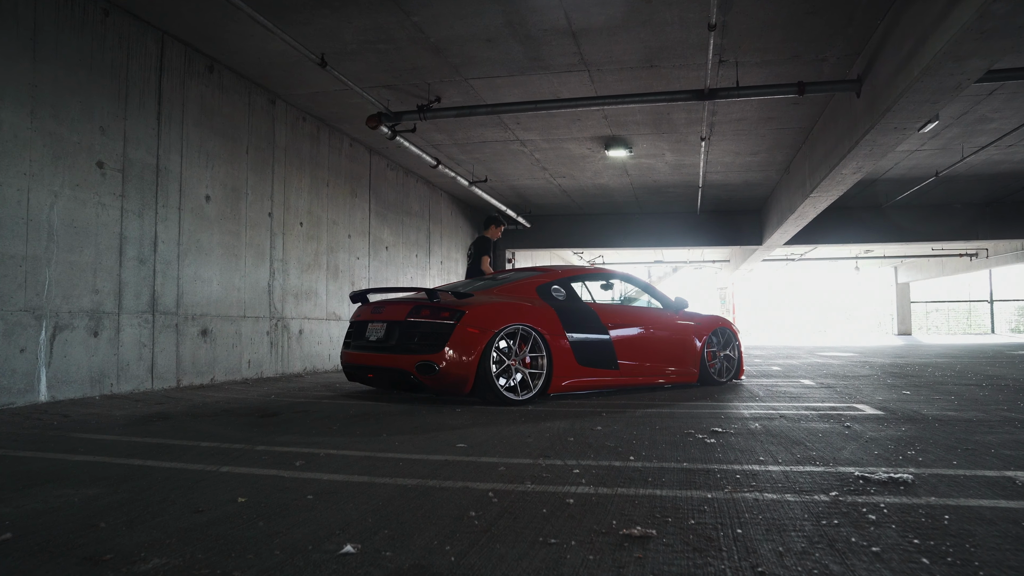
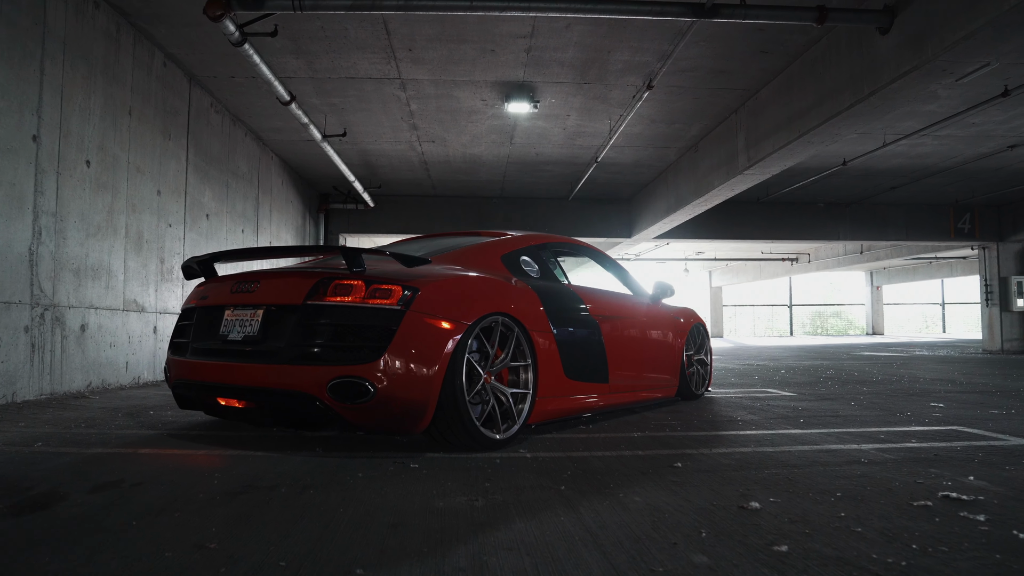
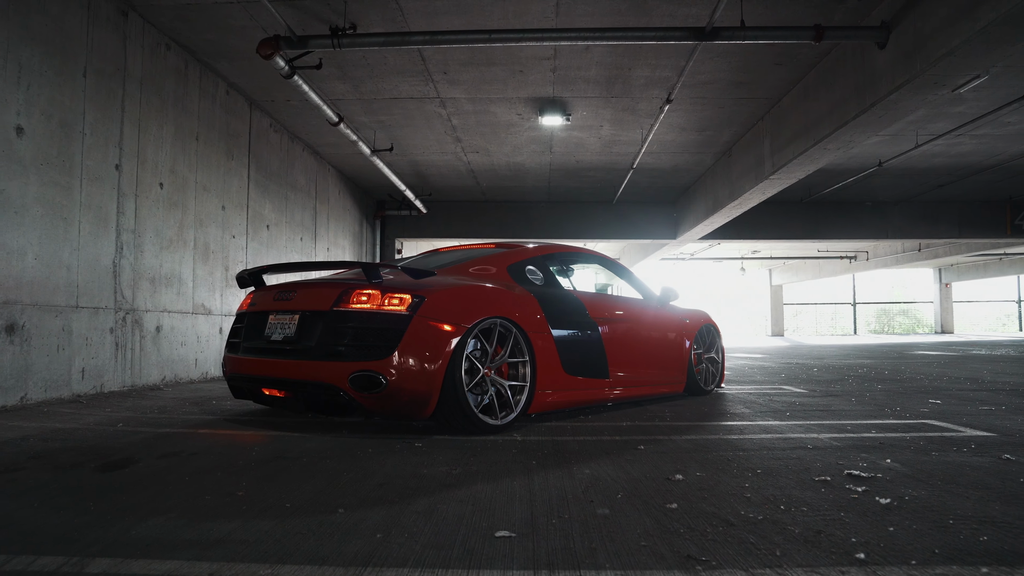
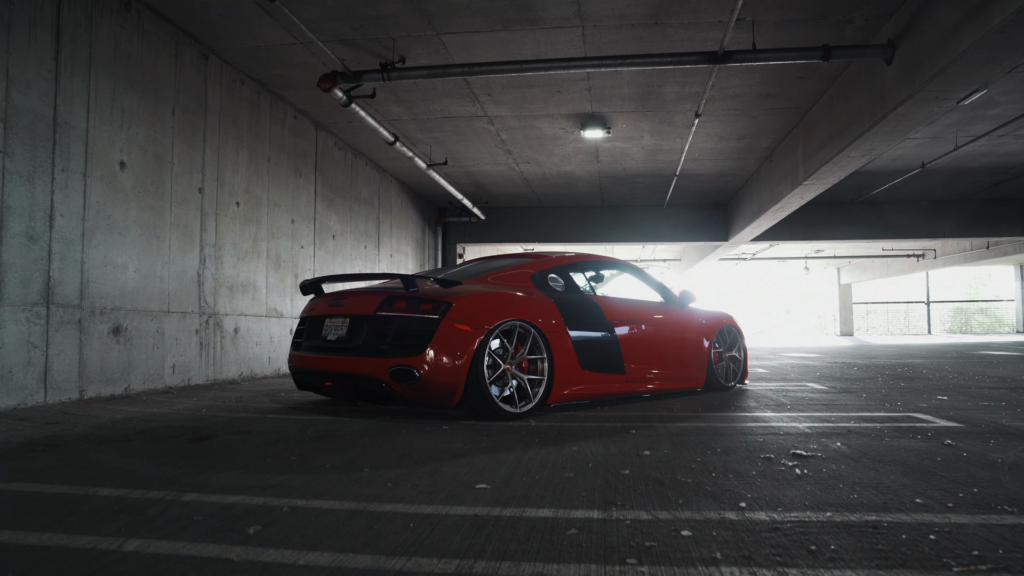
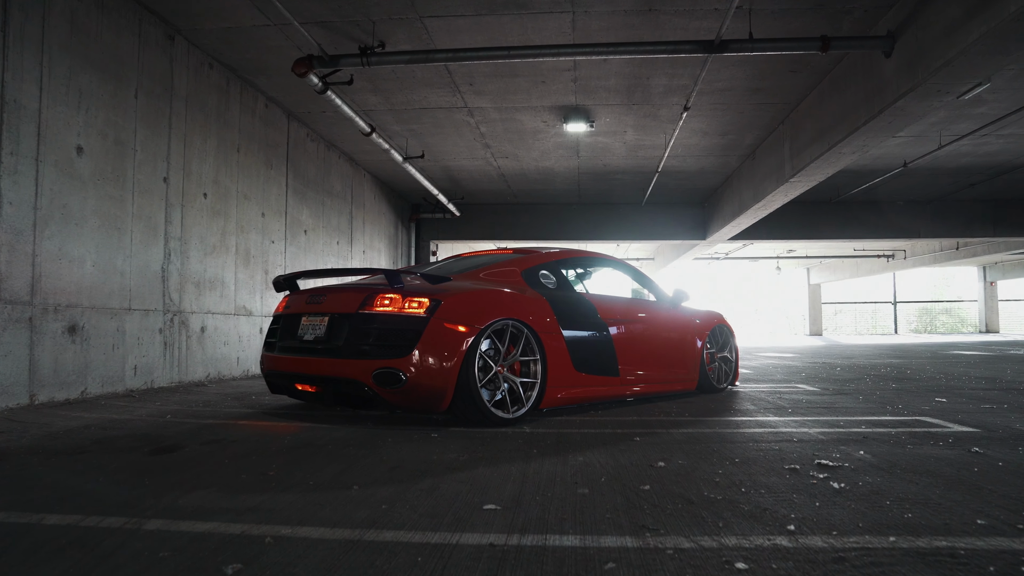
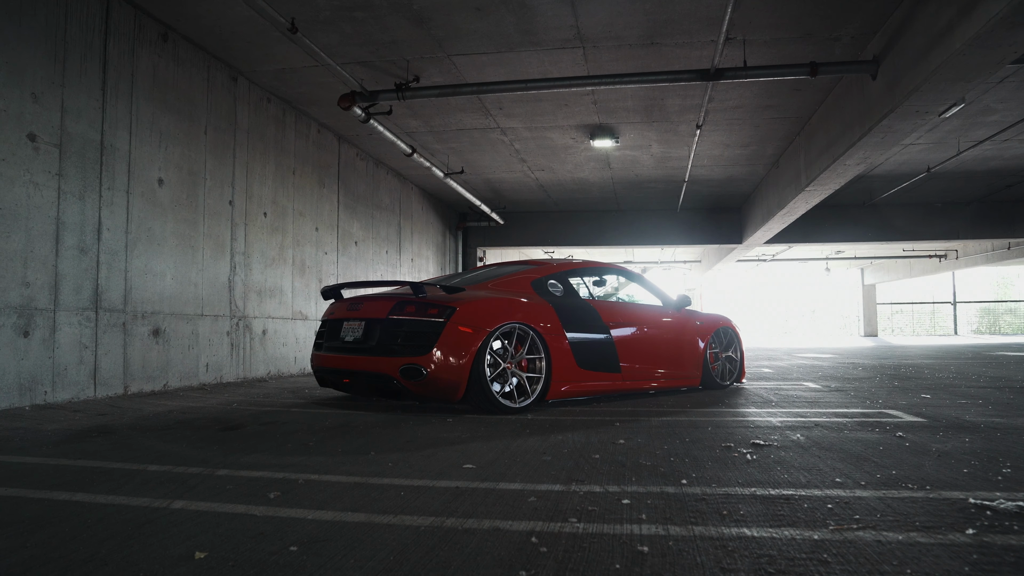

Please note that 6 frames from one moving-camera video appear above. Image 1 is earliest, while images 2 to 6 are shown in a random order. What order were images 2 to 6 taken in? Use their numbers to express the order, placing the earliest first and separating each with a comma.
6, 4, 5, 3, 2
